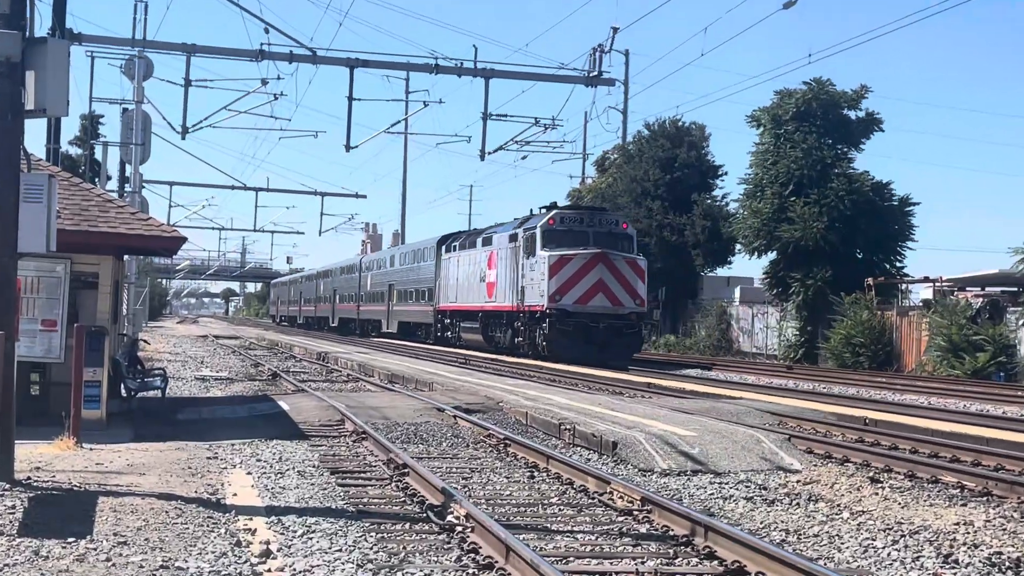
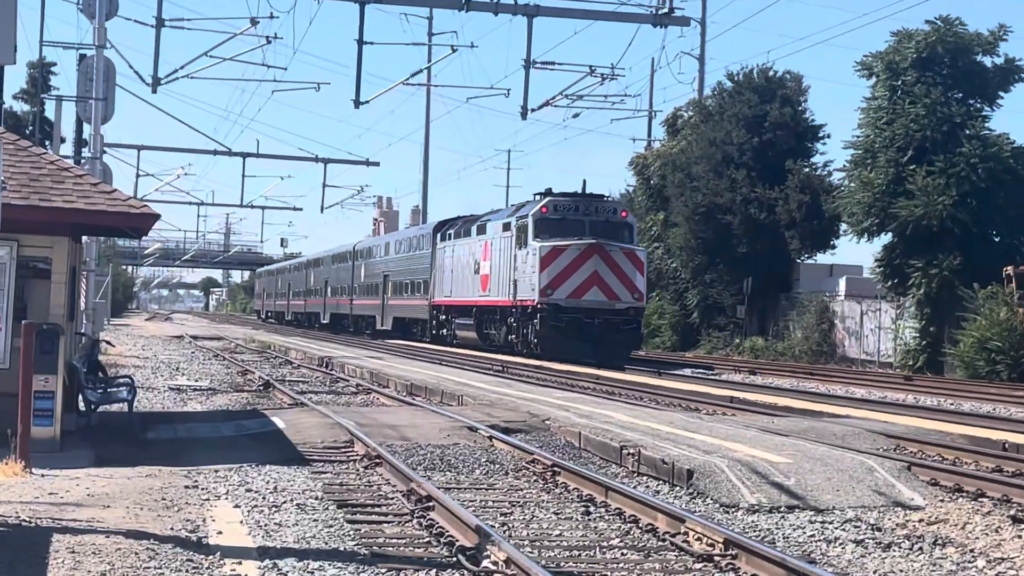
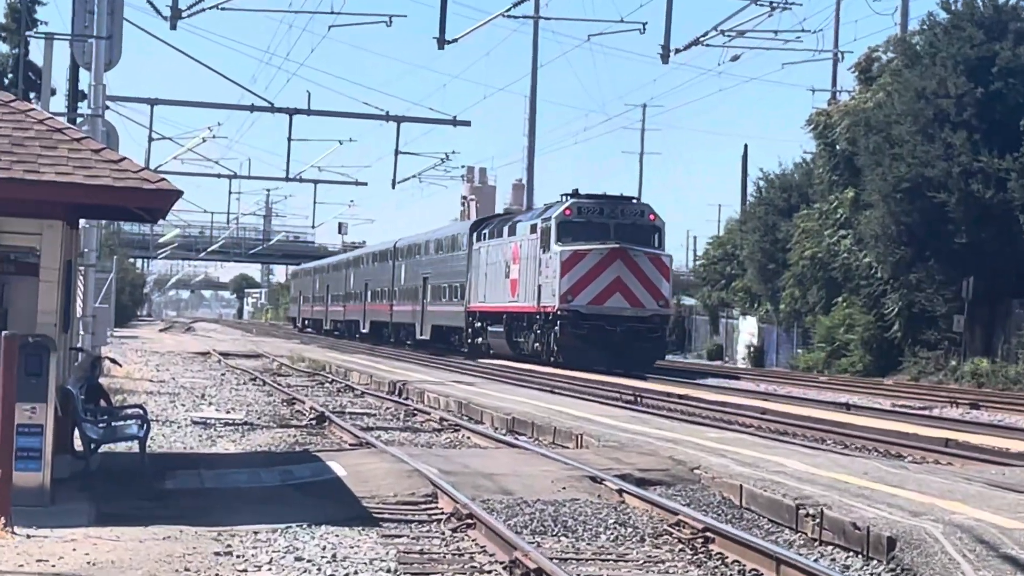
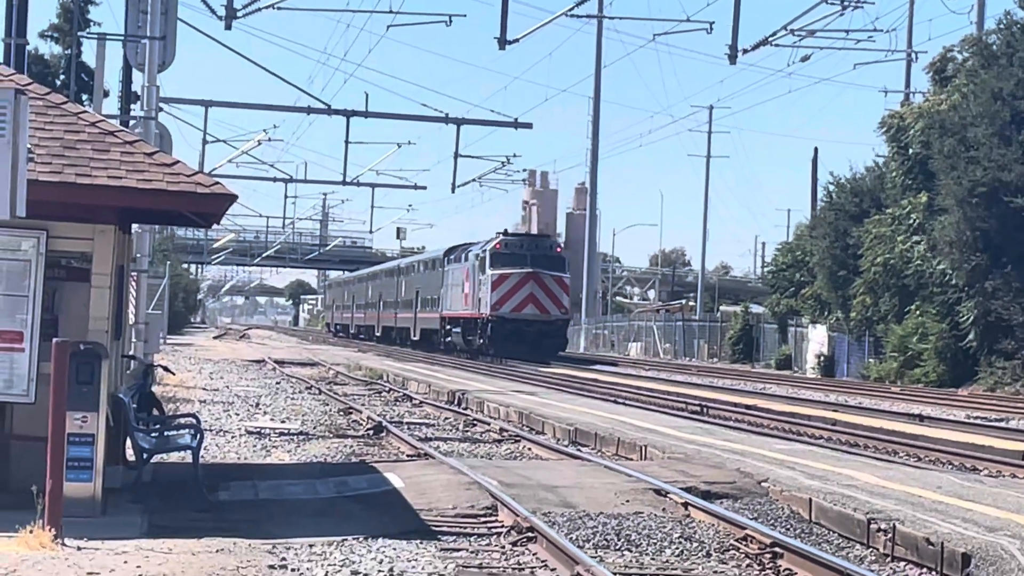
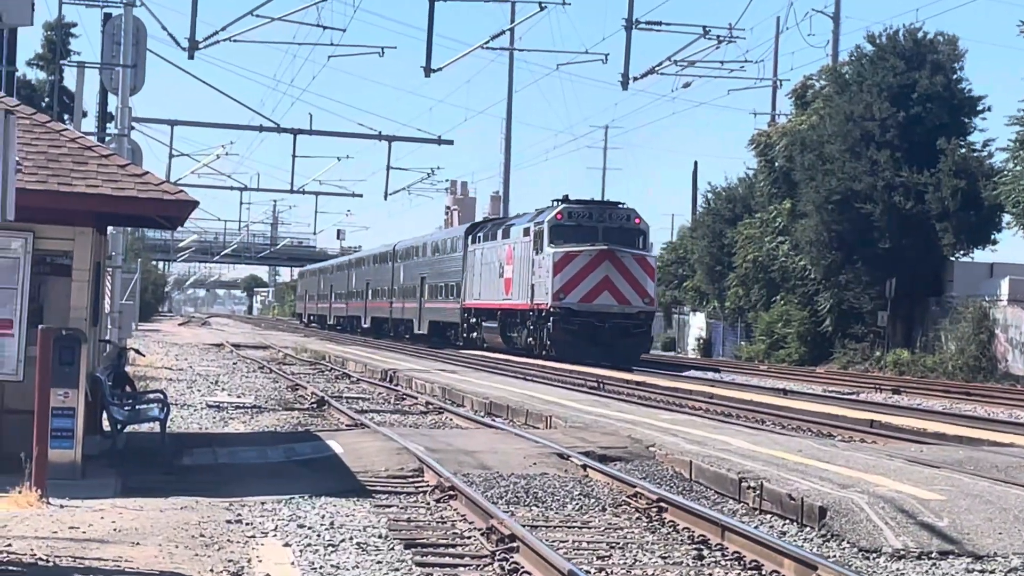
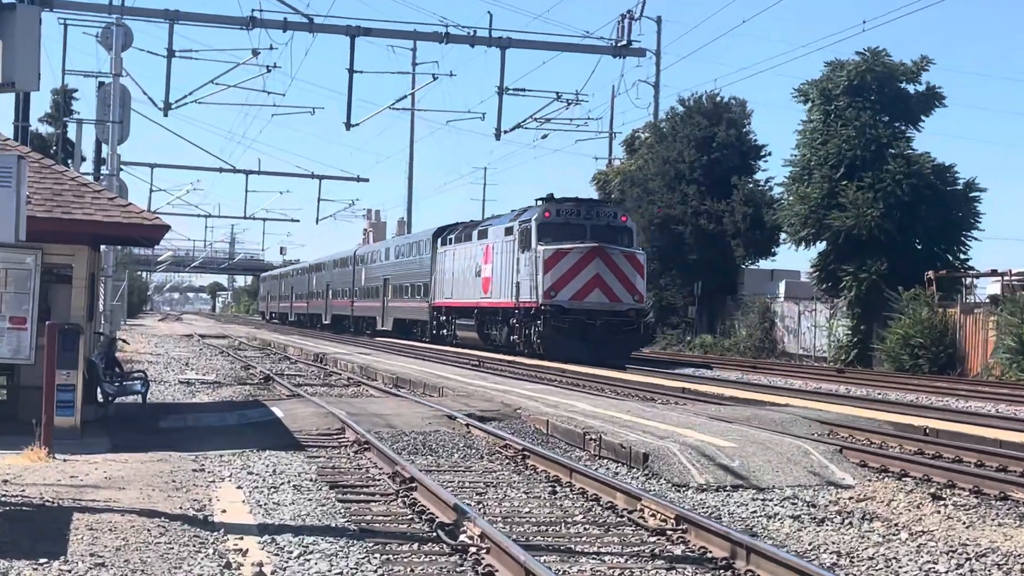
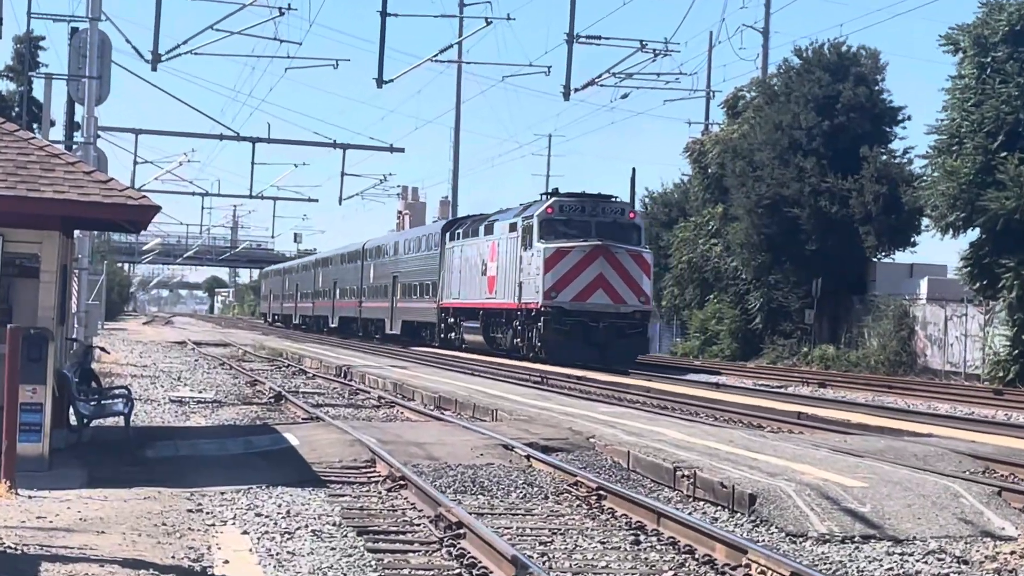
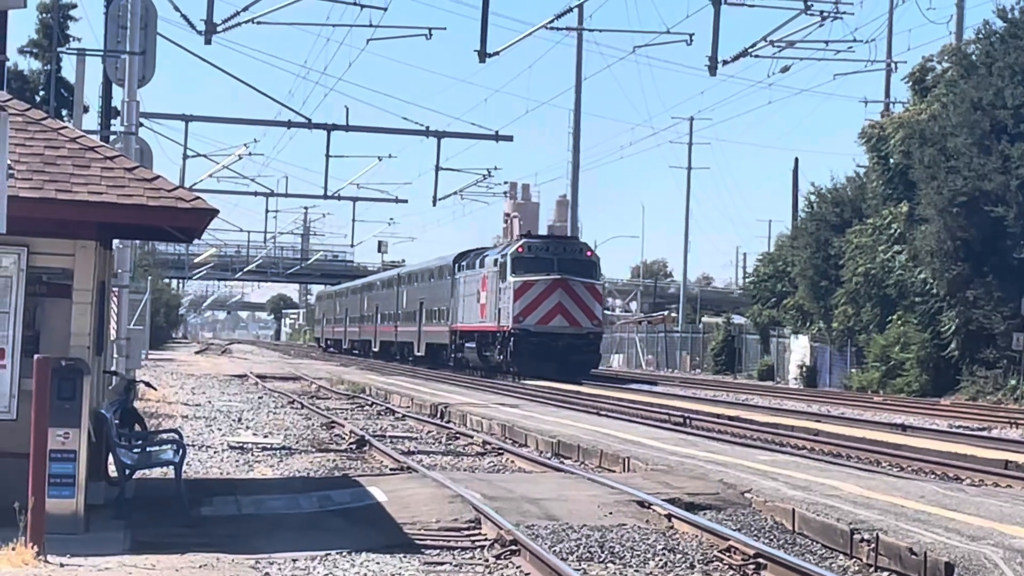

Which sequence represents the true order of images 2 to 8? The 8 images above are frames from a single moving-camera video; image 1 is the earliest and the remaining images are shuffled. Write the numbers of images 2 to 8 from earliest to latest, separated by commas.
6, 2, 7, 5, 3, 8, 4
